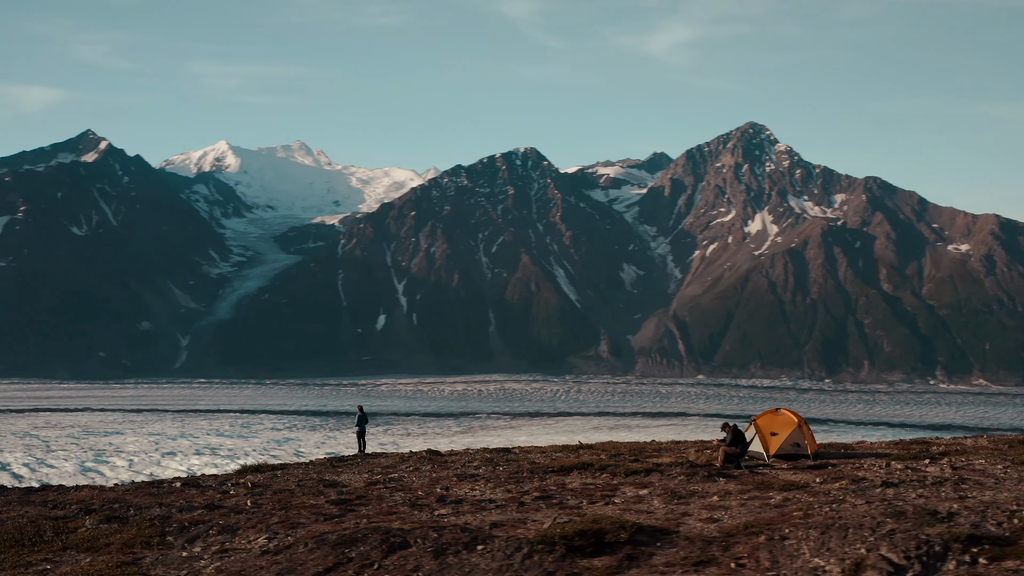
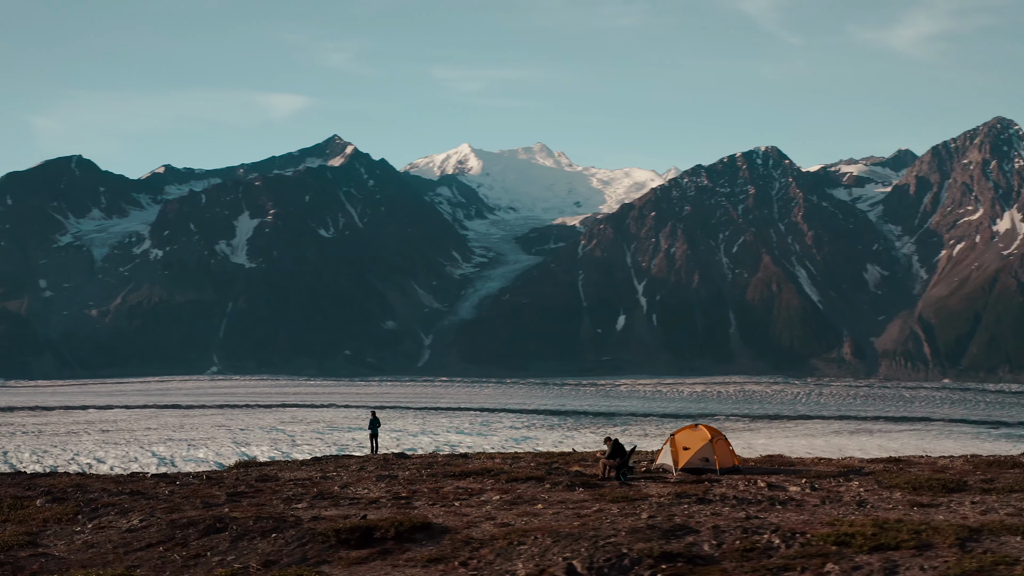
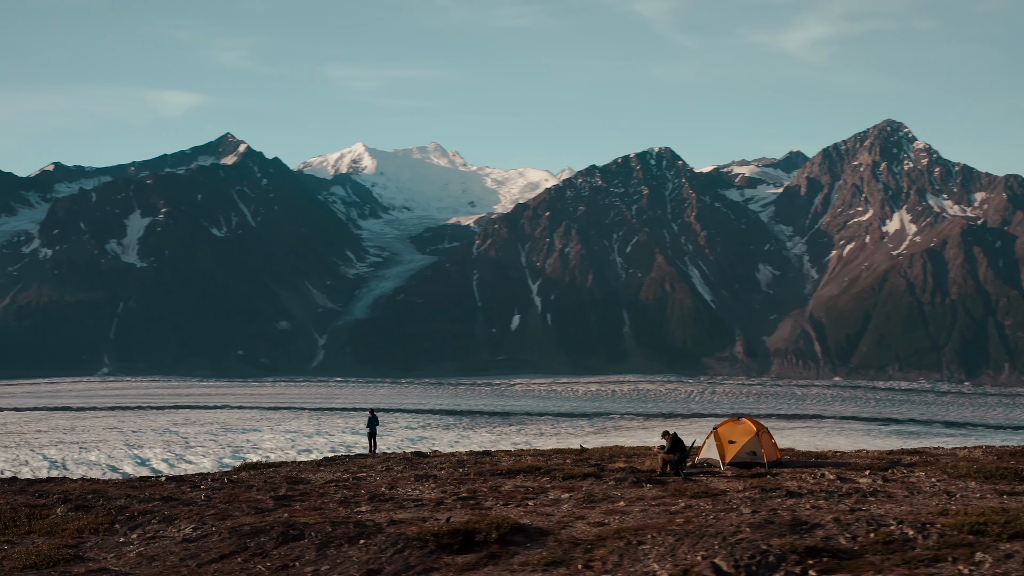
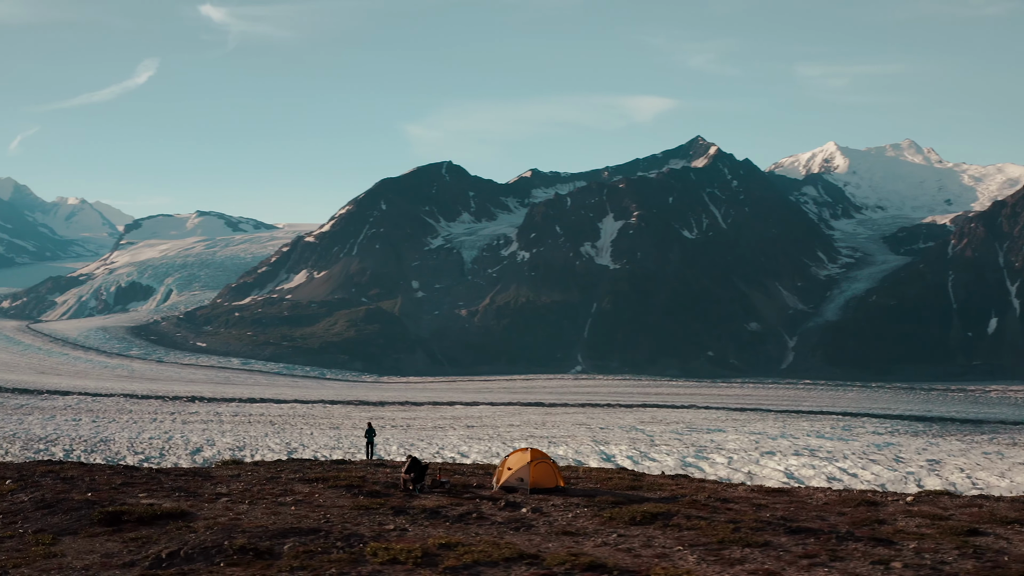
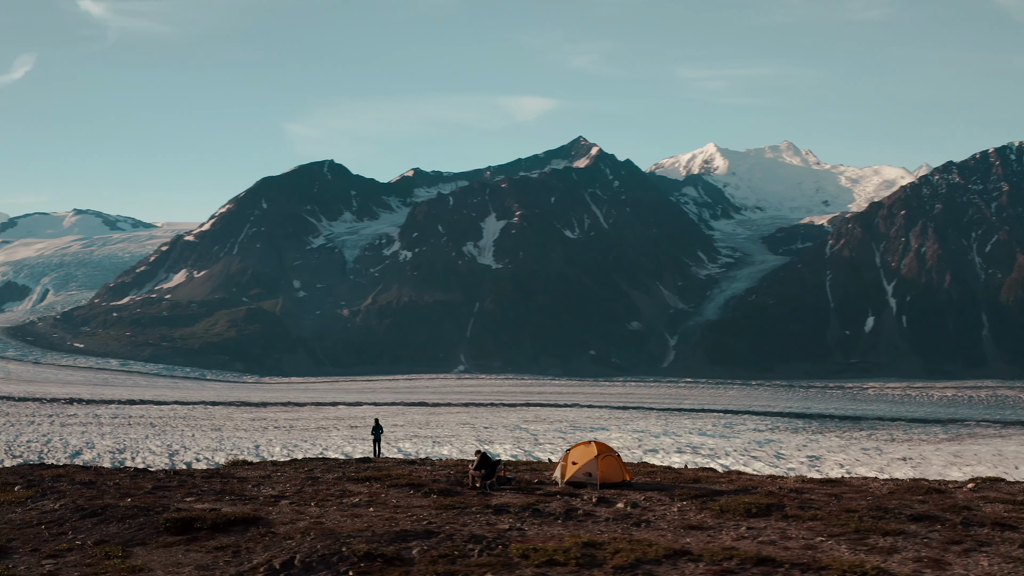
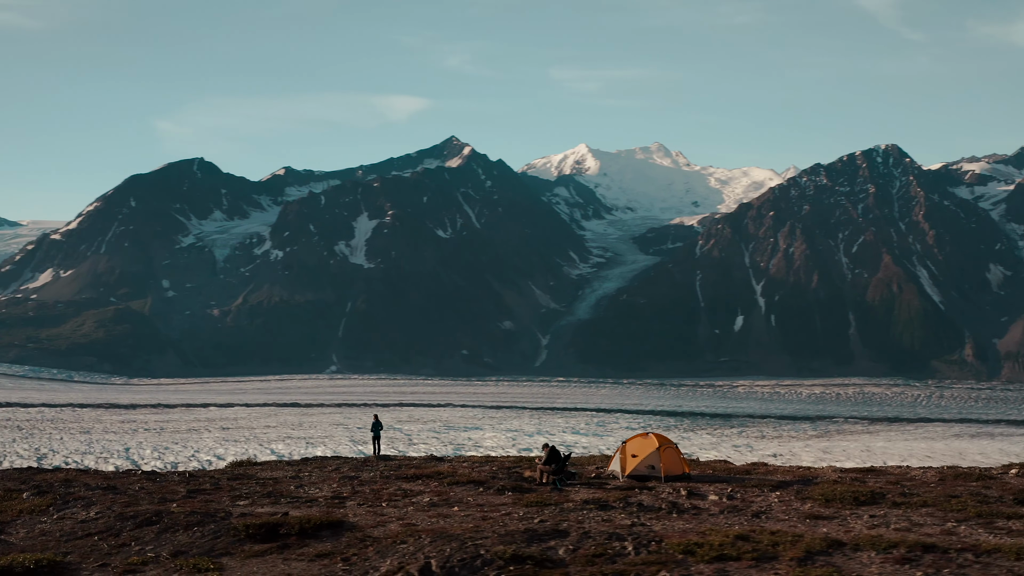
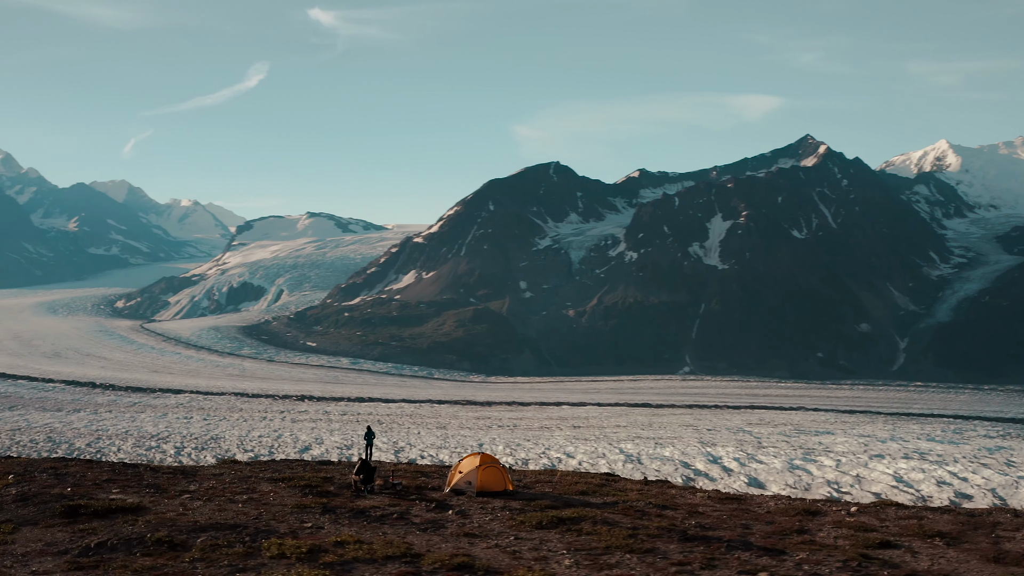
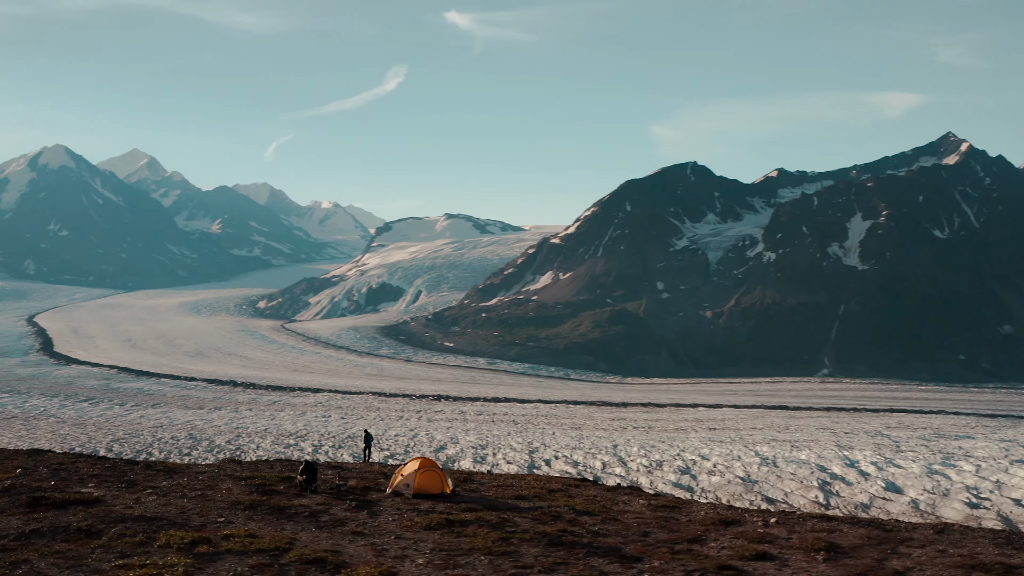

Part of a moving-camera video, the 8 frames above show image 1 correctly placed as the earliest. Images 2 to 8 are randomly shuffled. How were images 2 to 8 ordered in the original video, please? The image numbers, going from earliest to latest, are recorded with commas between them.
3, 2, 6, 5, 4, 7, 8
